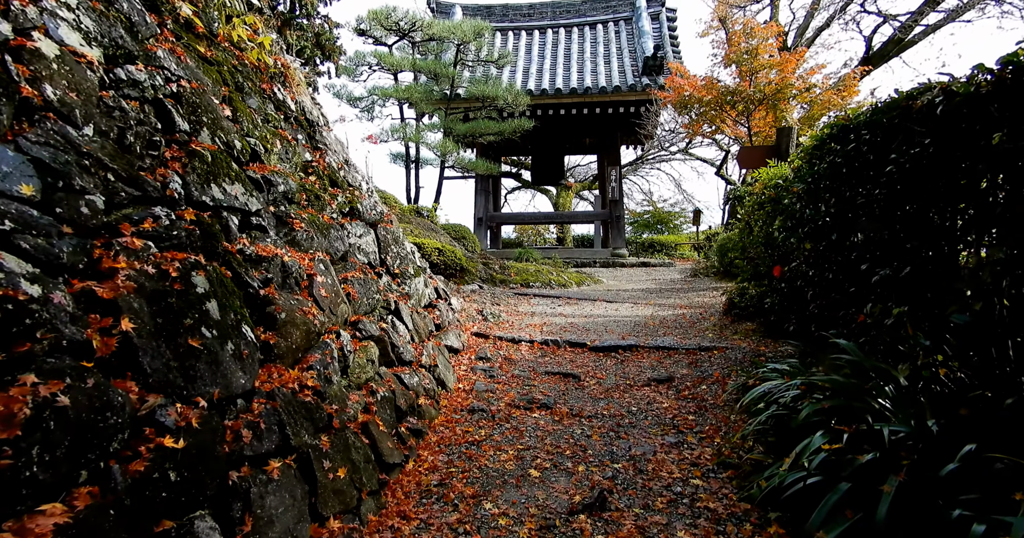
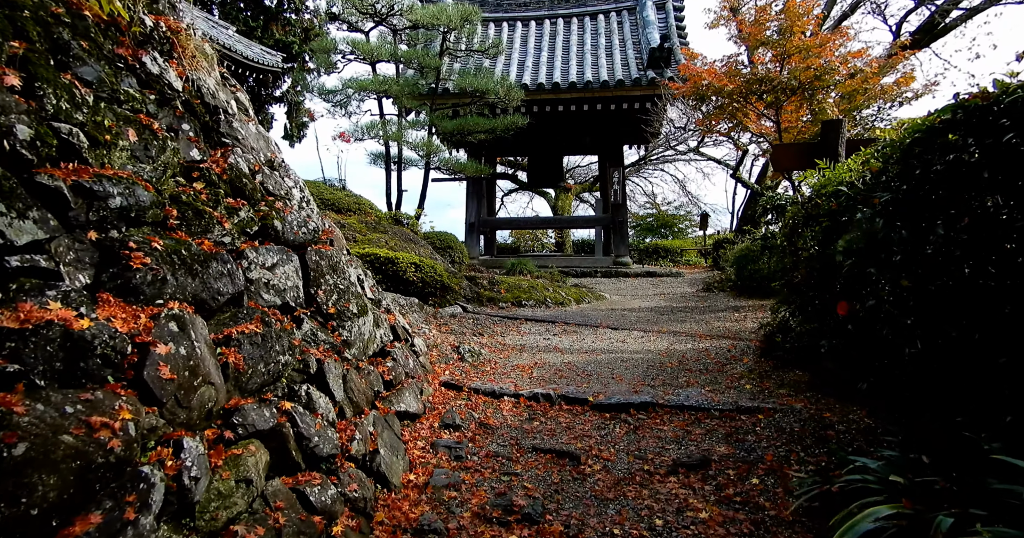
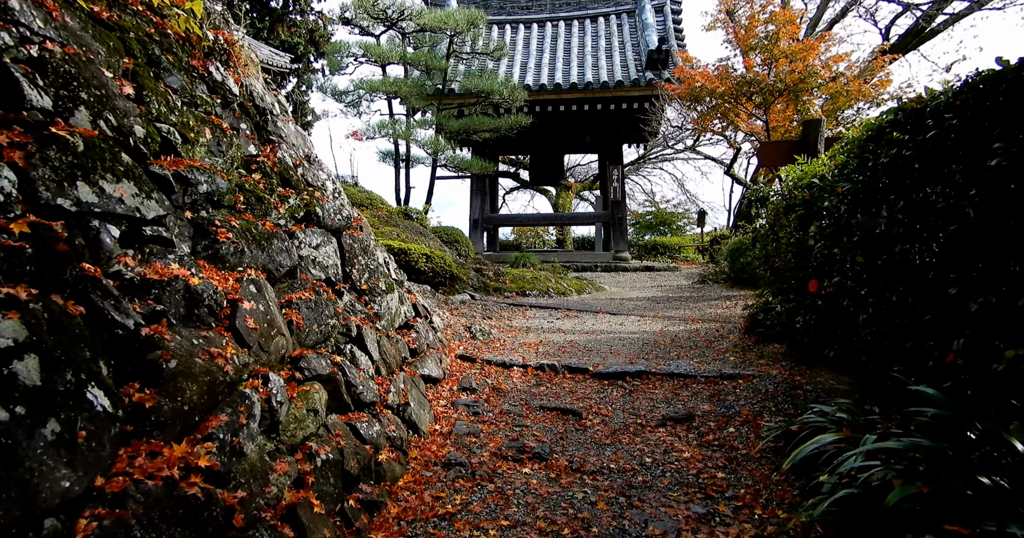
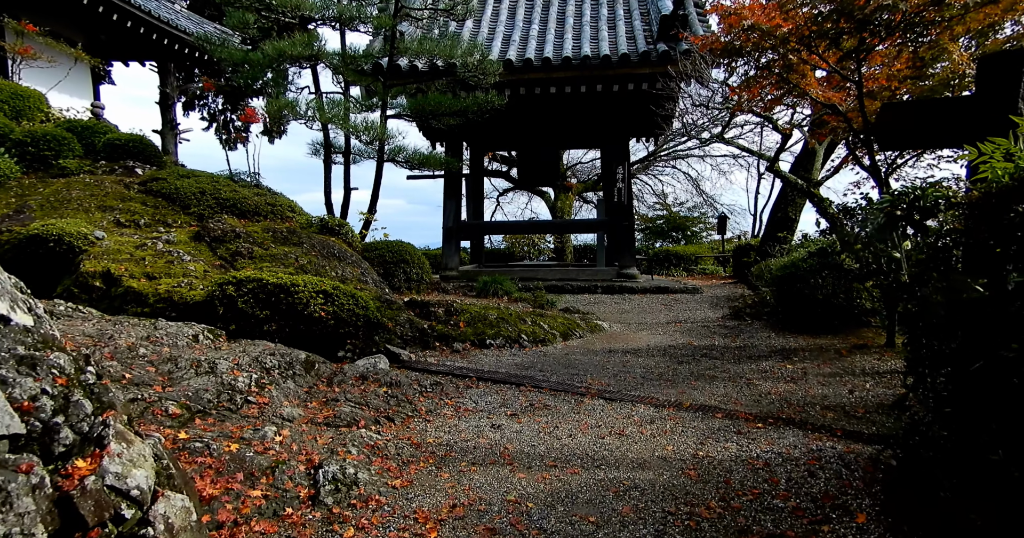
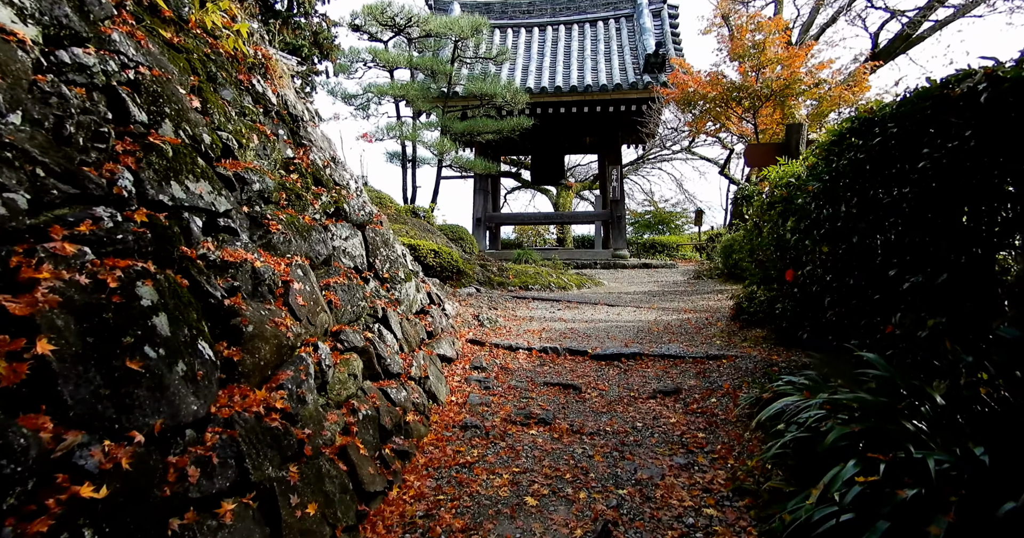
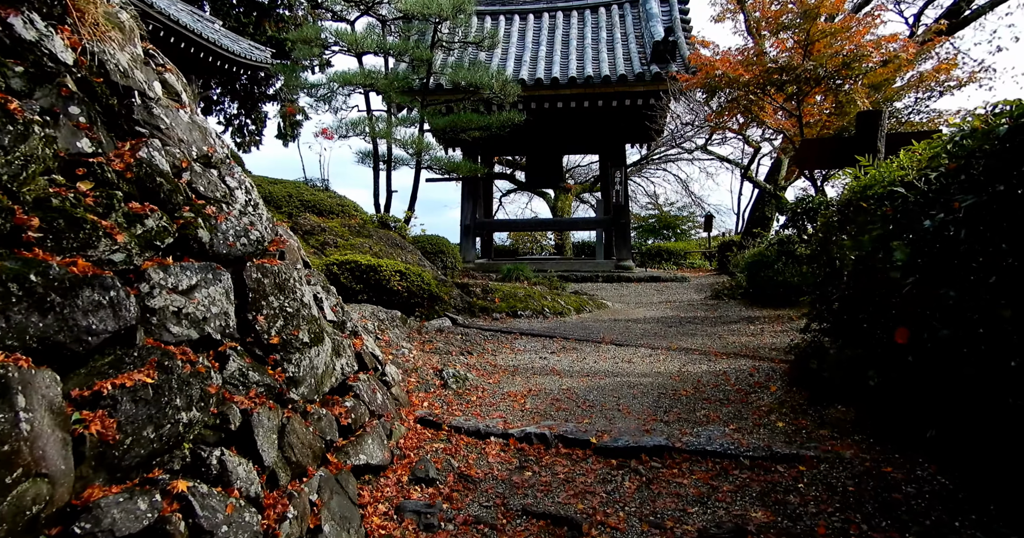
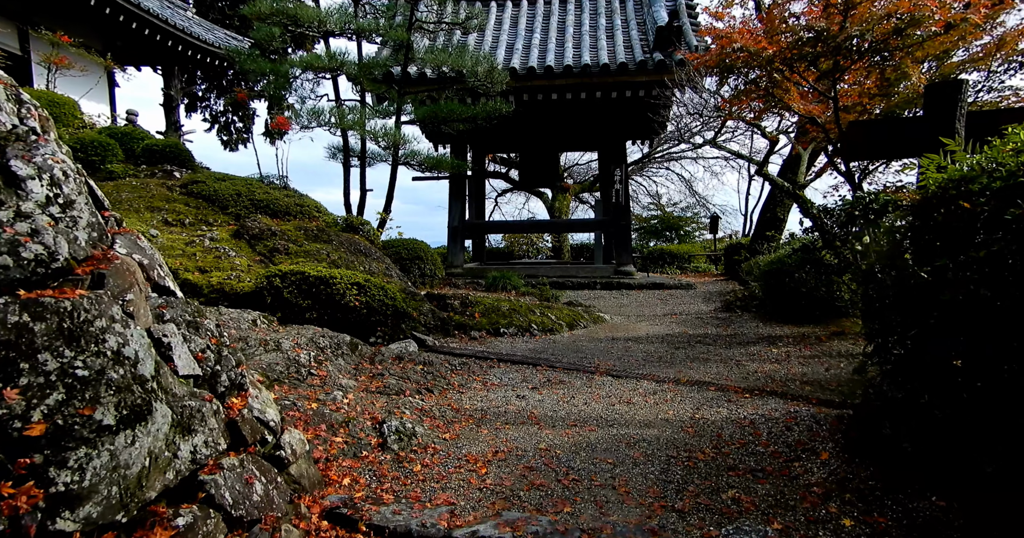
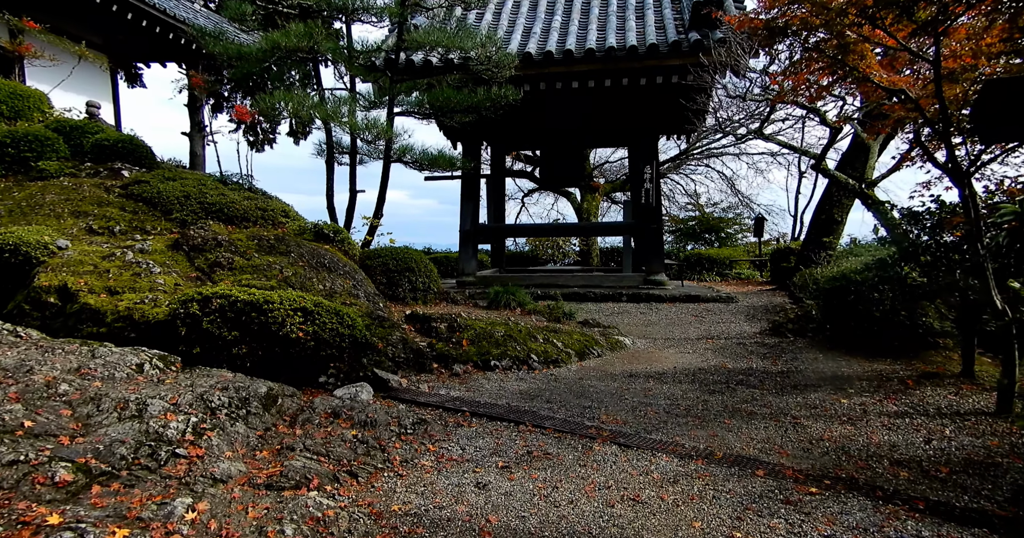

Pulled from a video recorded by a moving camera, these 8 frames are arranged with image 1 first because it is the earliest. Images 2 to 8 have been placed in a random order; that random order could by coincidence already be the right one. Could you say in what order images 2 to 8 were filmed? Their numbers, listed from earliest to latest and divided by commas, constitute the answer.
5, 3, 2, 6, 7, 4, 8
